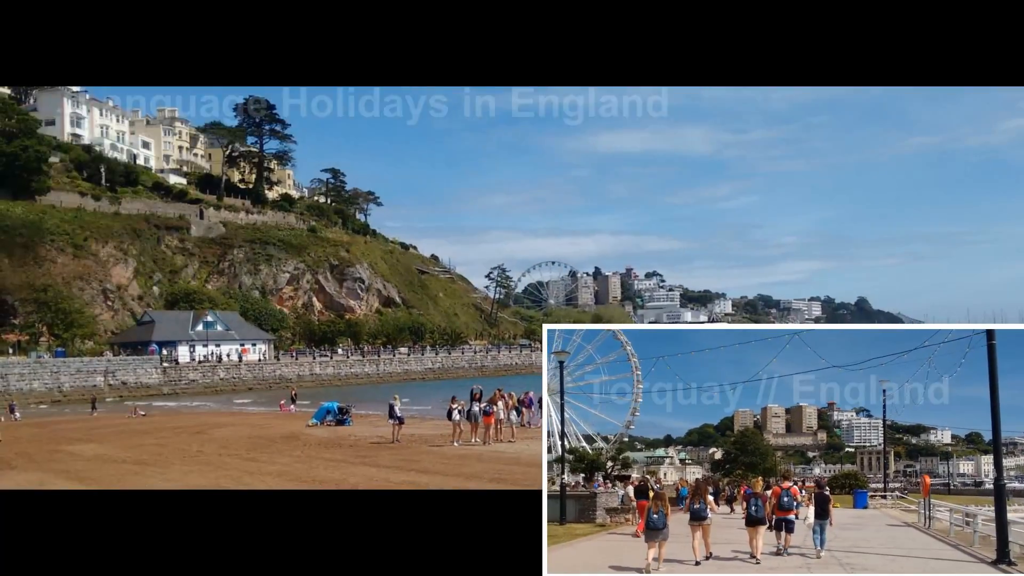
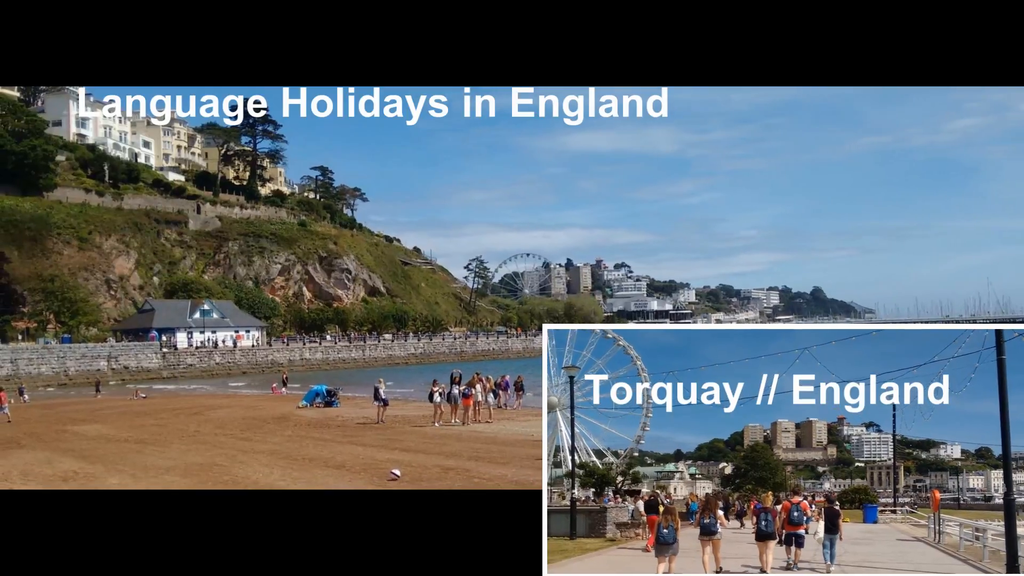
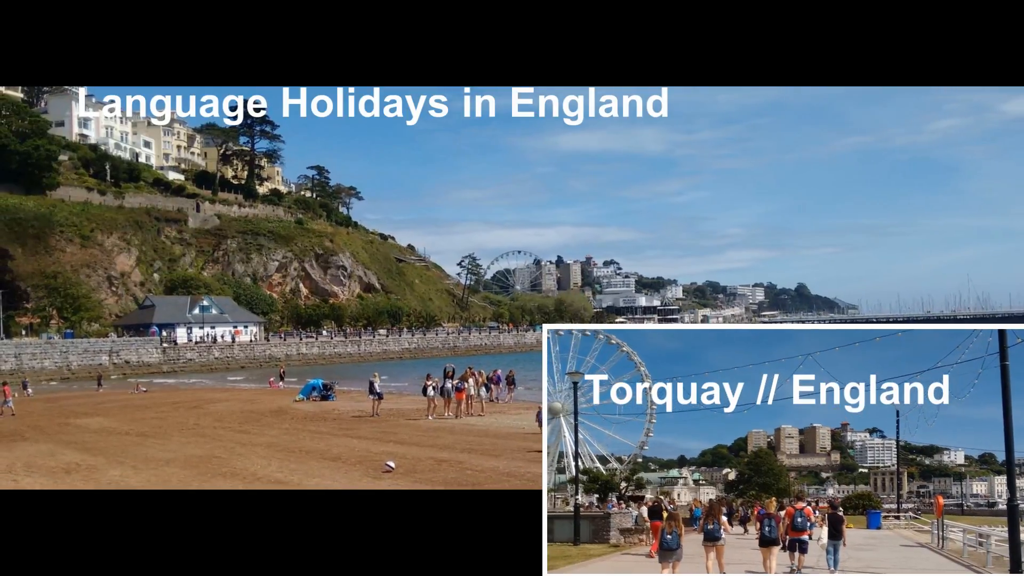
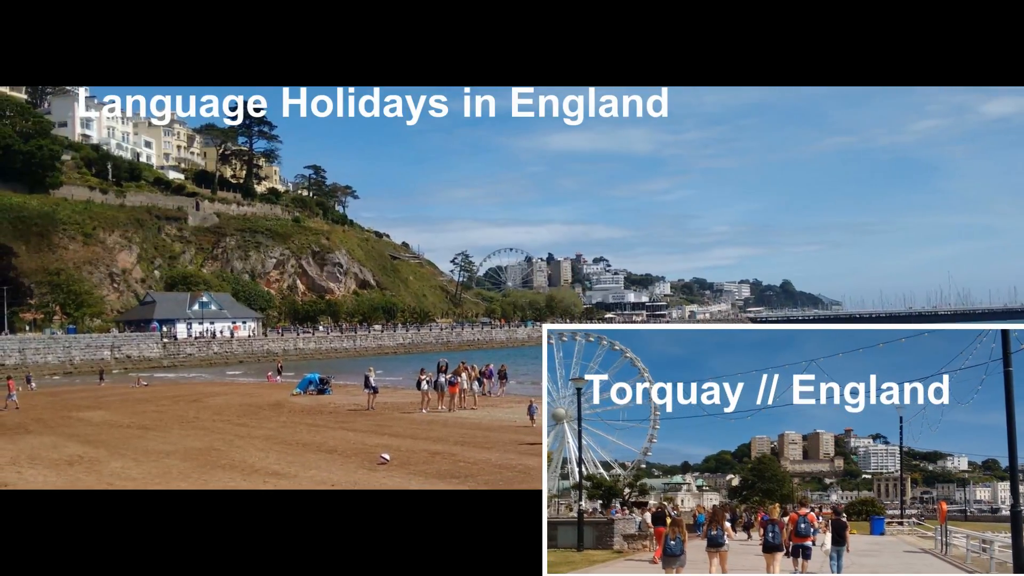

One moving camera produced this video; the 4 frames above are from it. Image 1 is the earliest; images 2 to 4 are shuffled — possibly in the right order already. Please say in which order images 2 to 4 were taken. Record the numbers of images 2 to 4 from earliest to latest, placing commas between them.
2, 3, 4
